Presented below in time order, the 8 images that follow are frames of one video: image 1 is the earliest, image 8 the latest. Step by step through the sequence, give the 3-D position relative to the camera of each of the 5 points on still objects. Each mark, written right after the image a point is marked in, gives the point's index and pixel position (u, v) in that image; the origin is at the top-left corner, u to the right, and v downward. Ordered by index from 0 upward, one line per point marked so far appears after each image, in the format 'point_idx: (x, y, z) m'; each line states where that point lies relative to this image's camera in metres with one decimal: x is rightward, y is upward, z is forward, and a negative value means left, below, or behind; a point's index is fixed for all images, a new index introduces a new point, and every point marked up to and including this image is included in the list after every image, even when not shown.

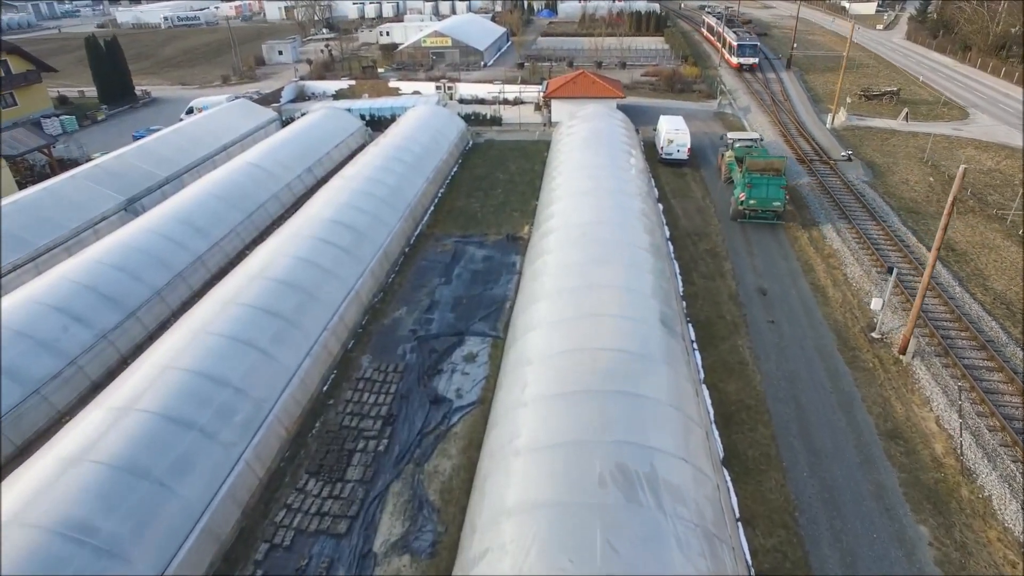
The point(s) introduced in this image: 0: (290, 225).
0: (-5.8, +1.6, +16.2) m
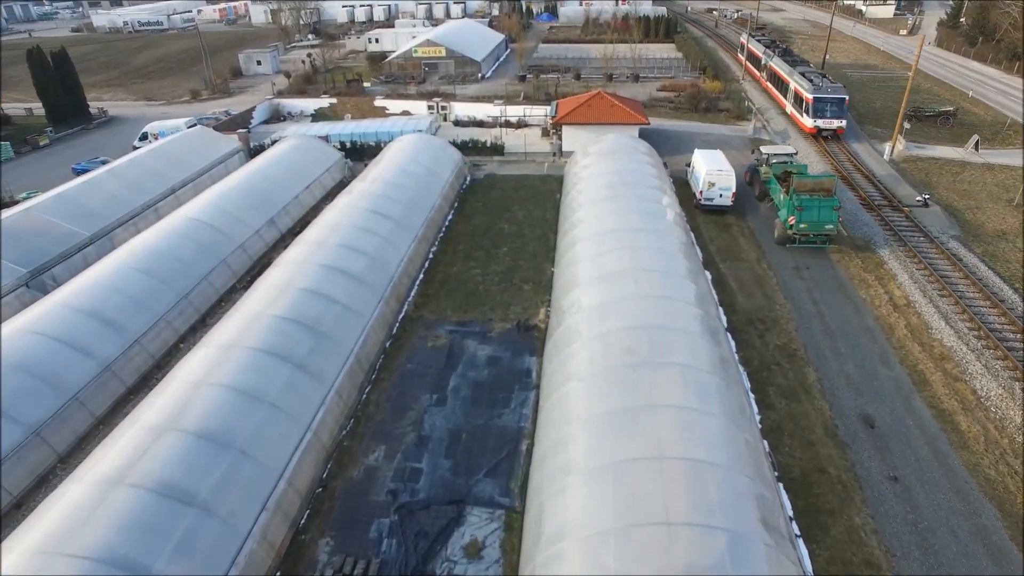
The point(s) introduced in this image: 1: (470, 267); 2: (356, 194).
0: (-5.5, -0.7, +12.0) m
1: (-1.2, +0.5, +16.9) m
2: (-4.5, +2.7, +17.8) m
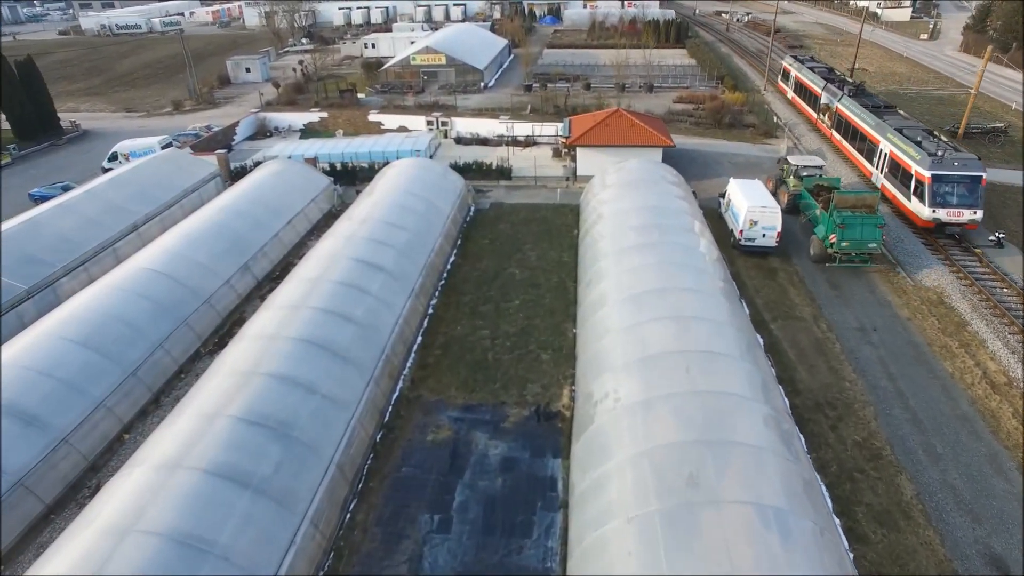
0: (-5.2, -2.2, +9.5) m
1: (-0.8, -0.9, +14.3) m
2: (-4.2, +1.2, +15.2) m
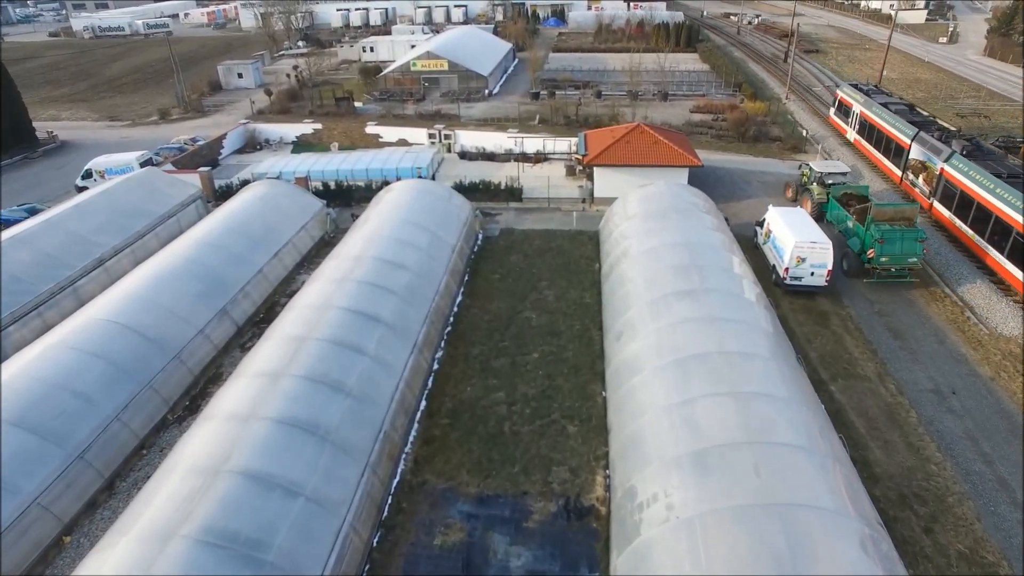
0: (-4.8, -3.3, +7.4) m
1: (-0.4, -2.0, +12.3) m
2: (-3.8, +0.2, +13.2) m
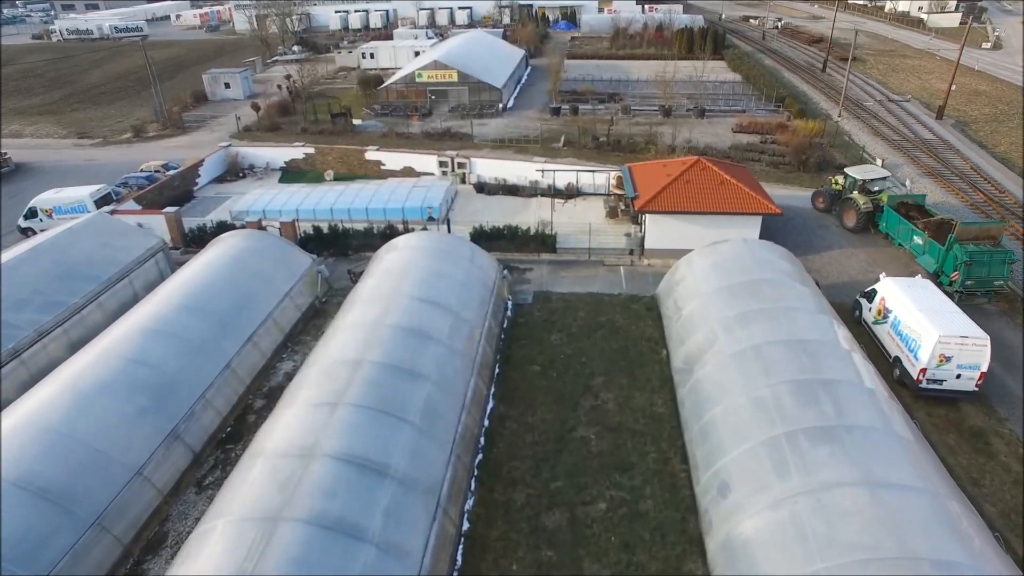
0: (-3.9, -5.2, +3.7) m
1: (+0.4, -3.9, +8.6) m
2: (-2.9, -1.7, +9.5) m
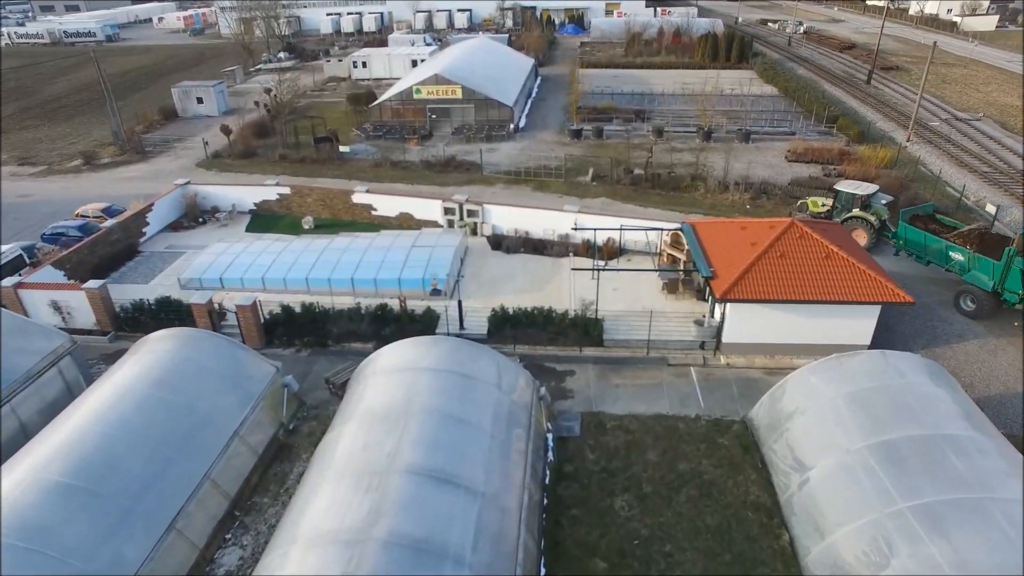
0: (-3.1, -7.3, -0.5) m
1: (+1.2, -6.0, +4.4) m
2: (-2.2, -3.9, +5.3) m
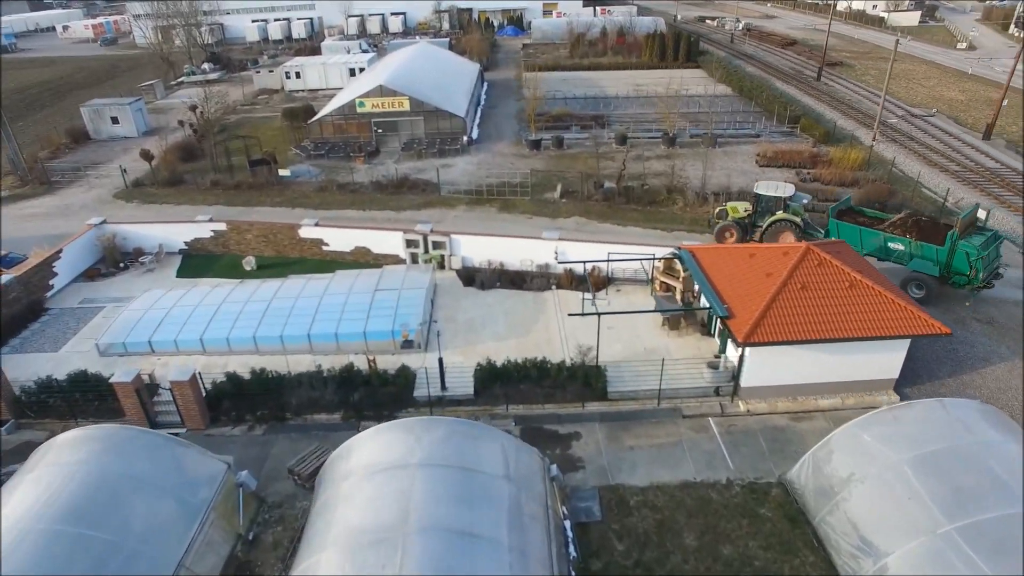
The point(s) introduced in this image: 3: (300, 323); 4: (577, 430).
0: (-1.7, -8.4, -2.4) m
1: (+2.1, -6.9, +2.8) m
2: (-1.5, -4.9, +3.4) m
3: (-4.4, -1.0, +12.6) m
4: (+1.2, -2.4, +10.8) m
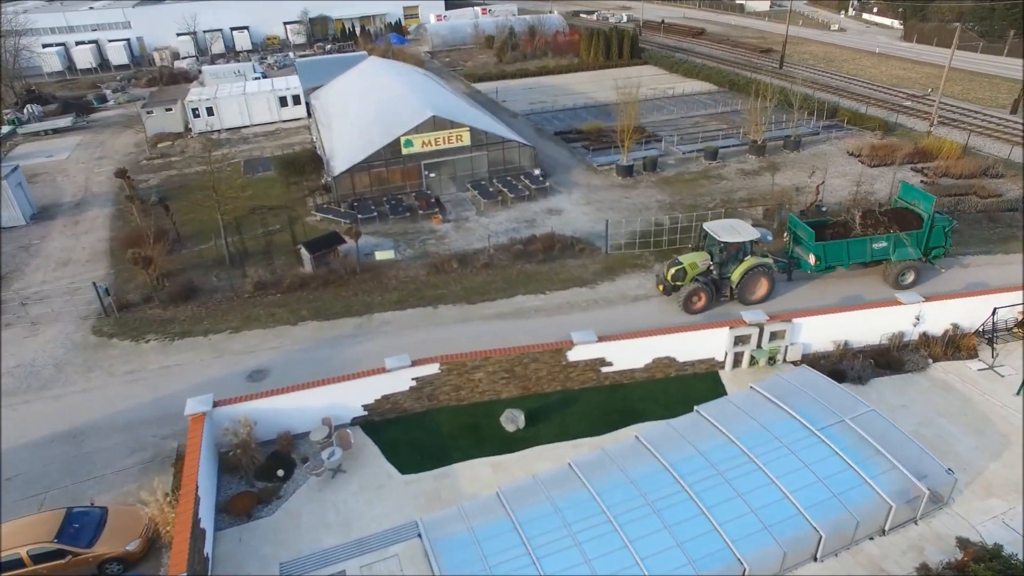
0: (+11.8, -9.5, -5.7) m
1: (+13.5, -7.5, +0.3) m
2: (+9.6, -6.3, -0.2) m
3: (+3.5, -3.2, +7.6) m
4: (+9.4, -3.6, +7.6) m
